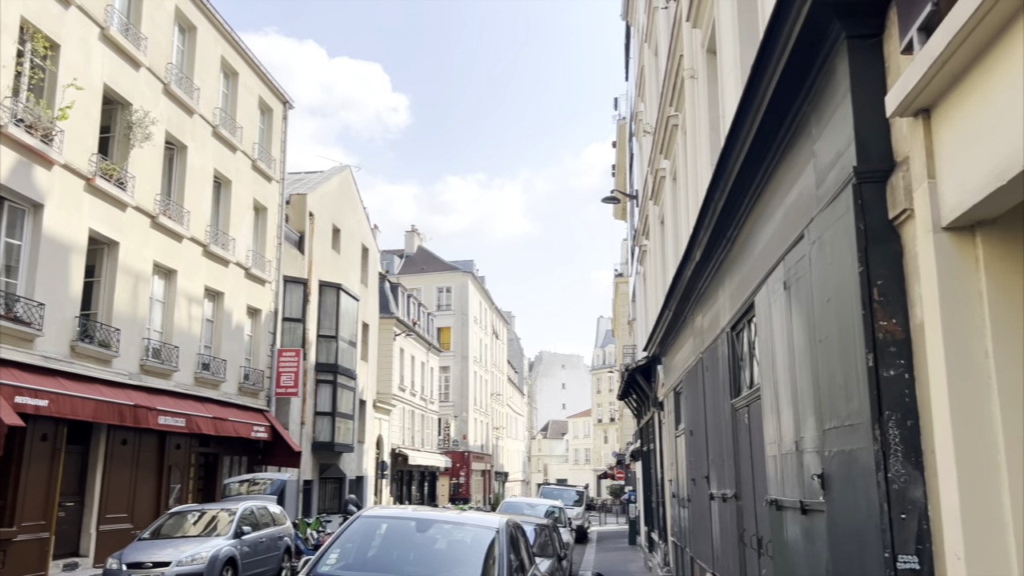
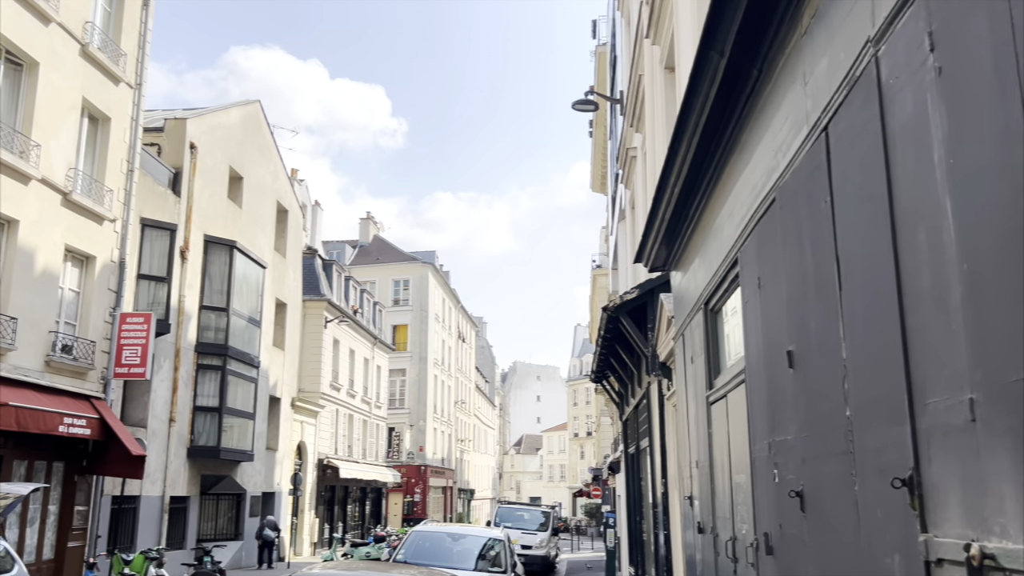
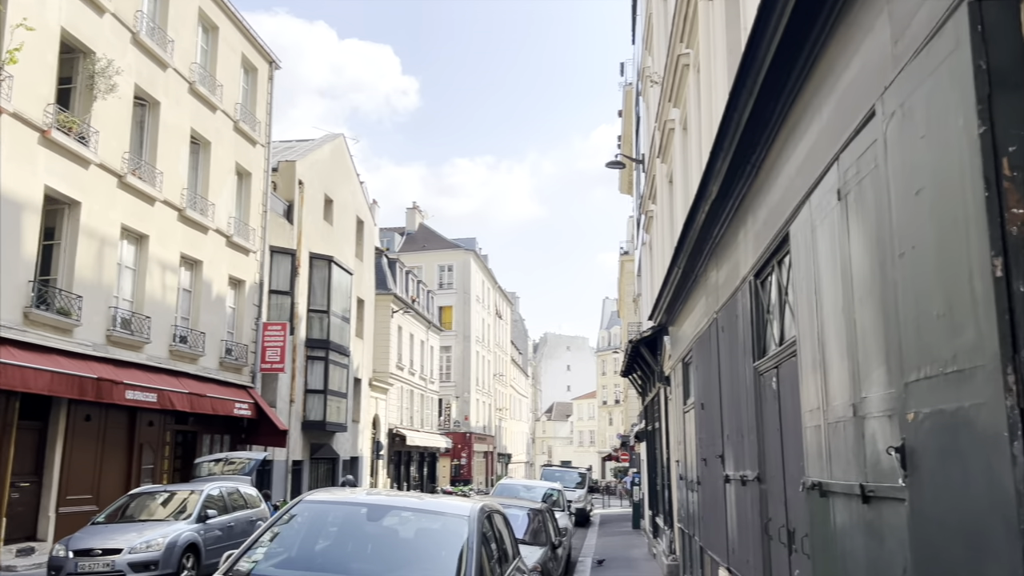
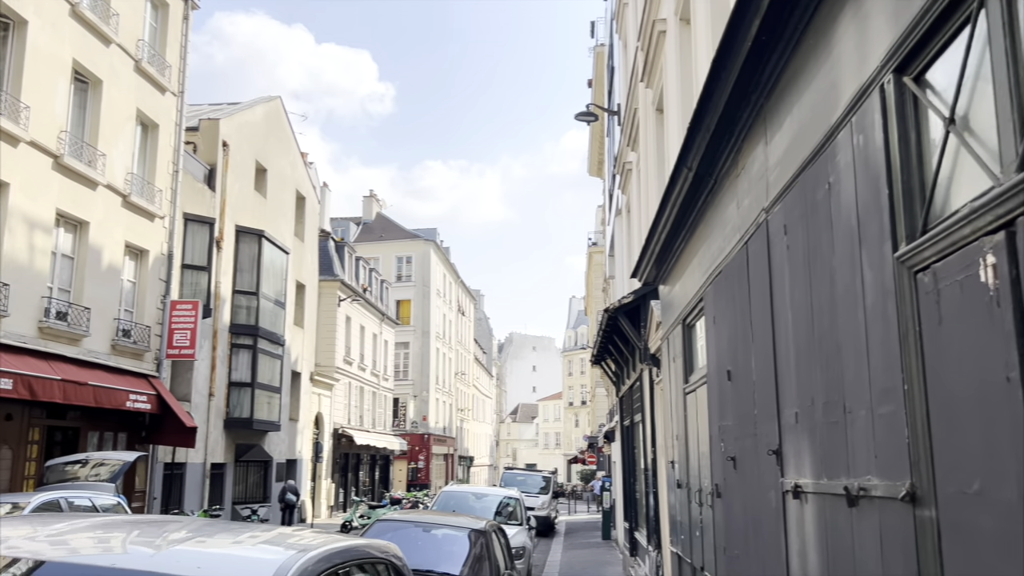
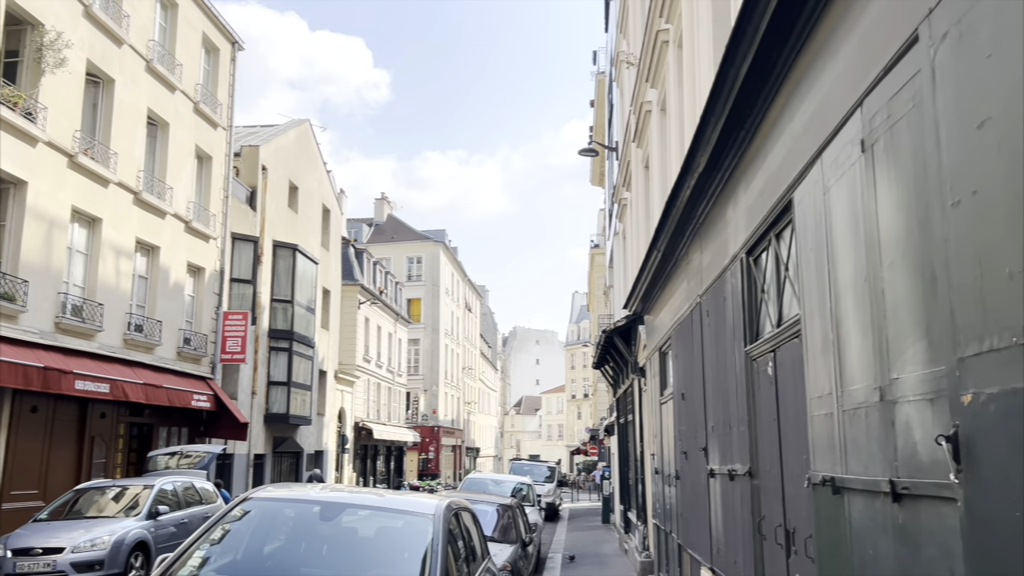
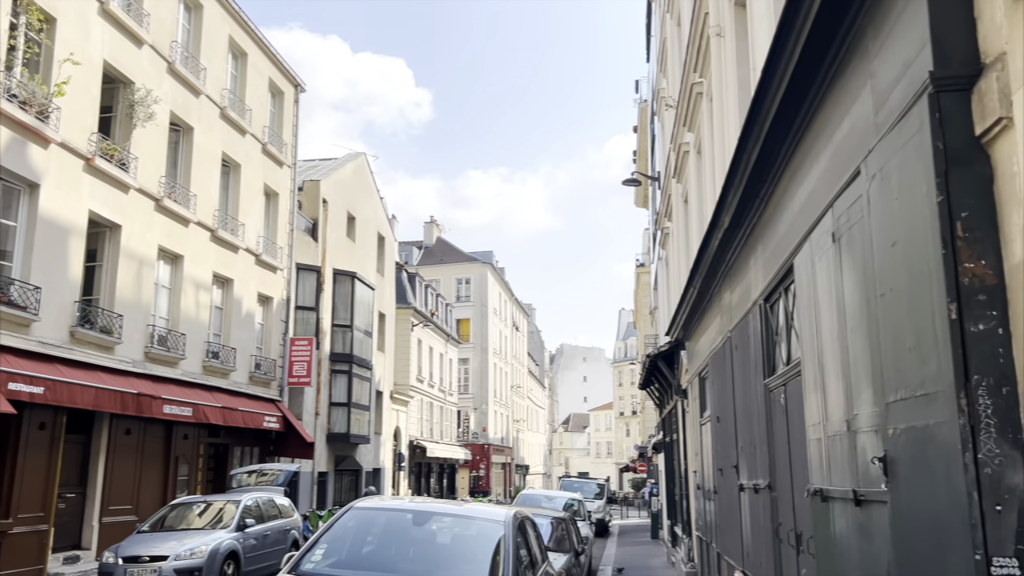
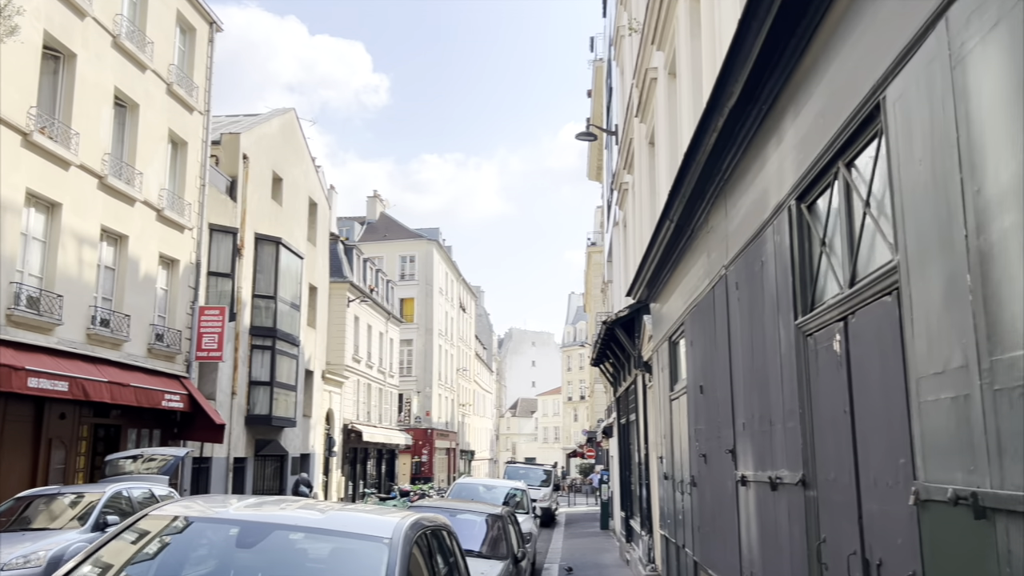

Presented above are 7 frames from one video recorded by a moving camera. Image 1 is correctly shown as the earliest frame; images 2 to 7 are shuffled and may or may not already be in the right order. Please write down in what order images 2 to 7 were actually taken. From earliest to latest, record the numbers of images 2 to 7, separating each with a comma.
6, 3, 5, 7, 4, 2
